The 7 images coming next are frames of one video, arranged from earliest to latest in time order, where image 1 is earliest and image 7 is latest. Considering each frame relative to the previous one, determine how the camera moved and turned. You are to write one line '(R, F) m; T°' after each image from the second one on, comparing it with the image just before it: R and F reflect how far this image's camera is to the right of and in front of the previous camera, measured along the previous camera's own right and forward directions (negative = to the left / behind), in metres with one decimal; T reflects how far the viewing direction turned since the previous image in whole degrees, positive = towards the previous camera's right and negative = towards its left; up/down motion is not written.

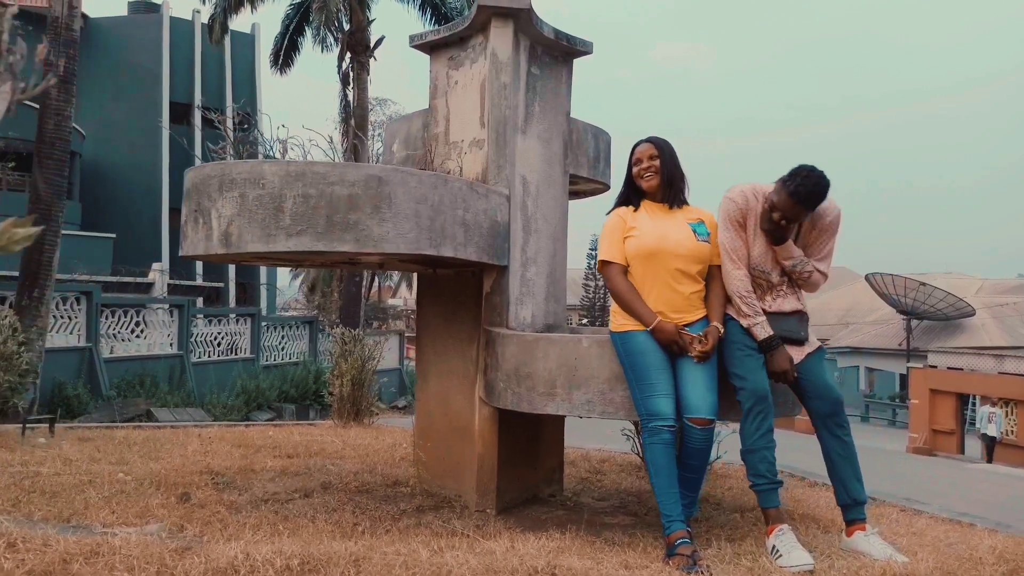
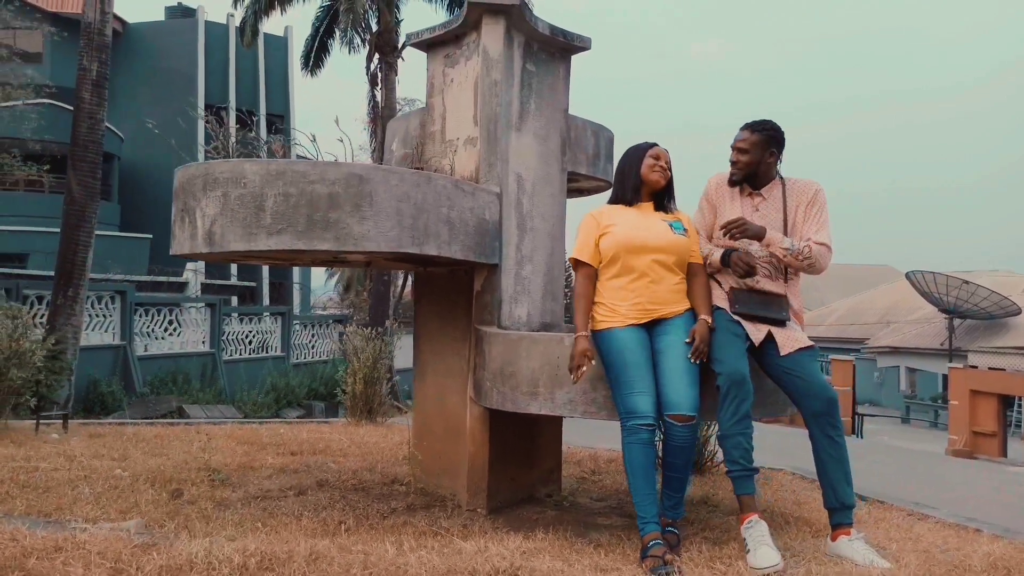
(+0.3, 0.0) m; -3°
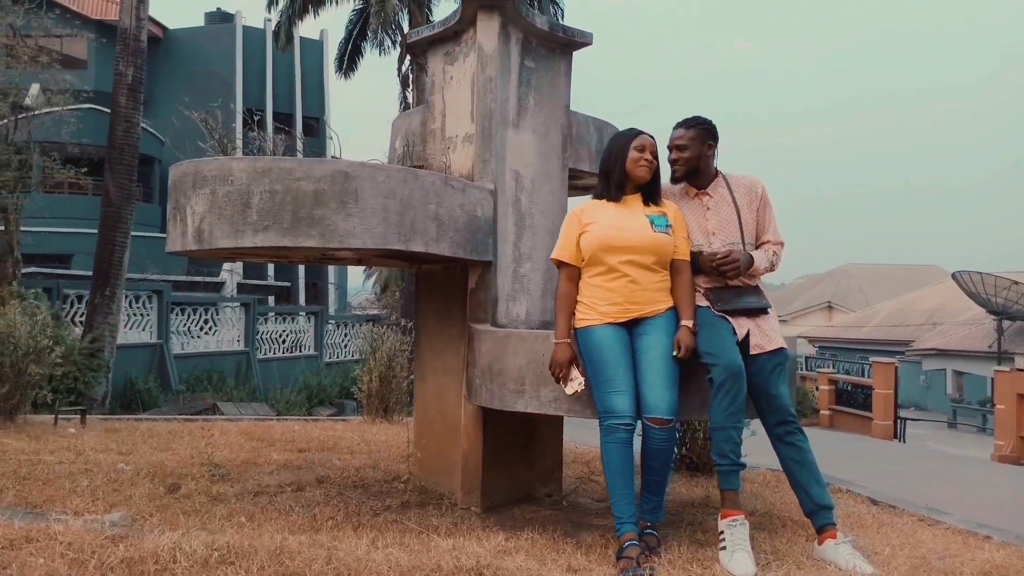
(+0.3, 0.0) m; -3°
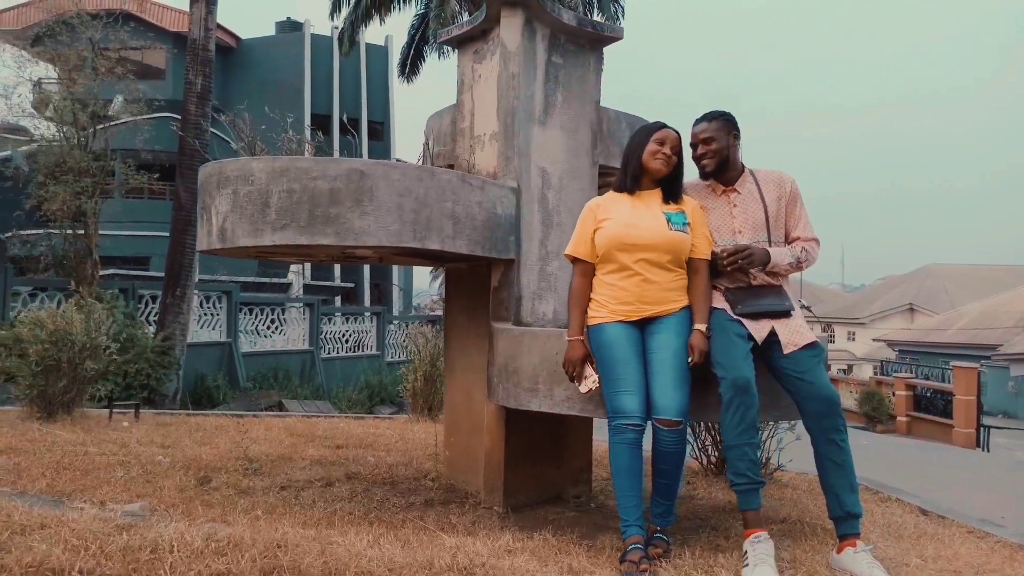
(+0.3, 0.0) m; -5°
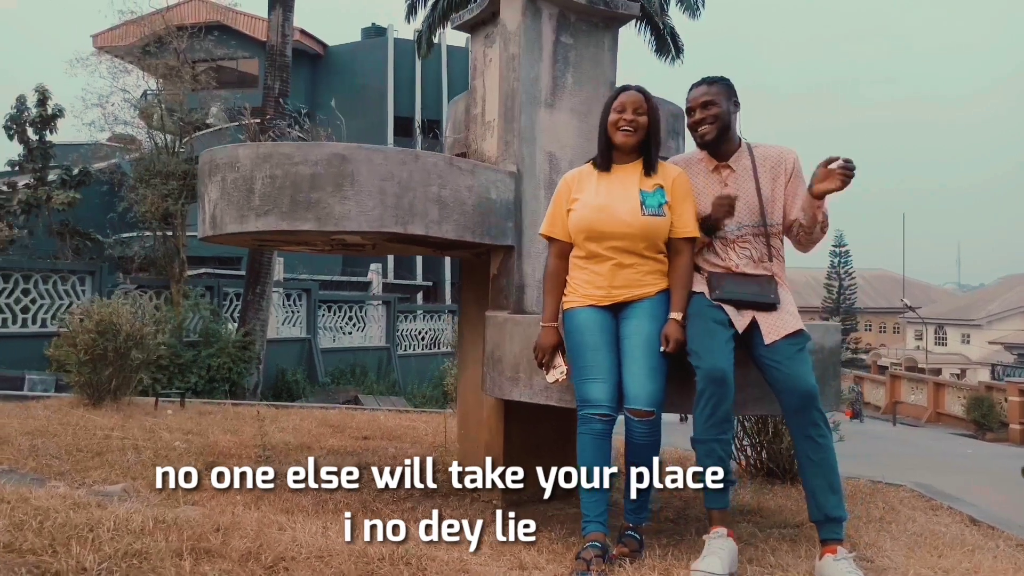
(+0.5, +0.2) m; -7°
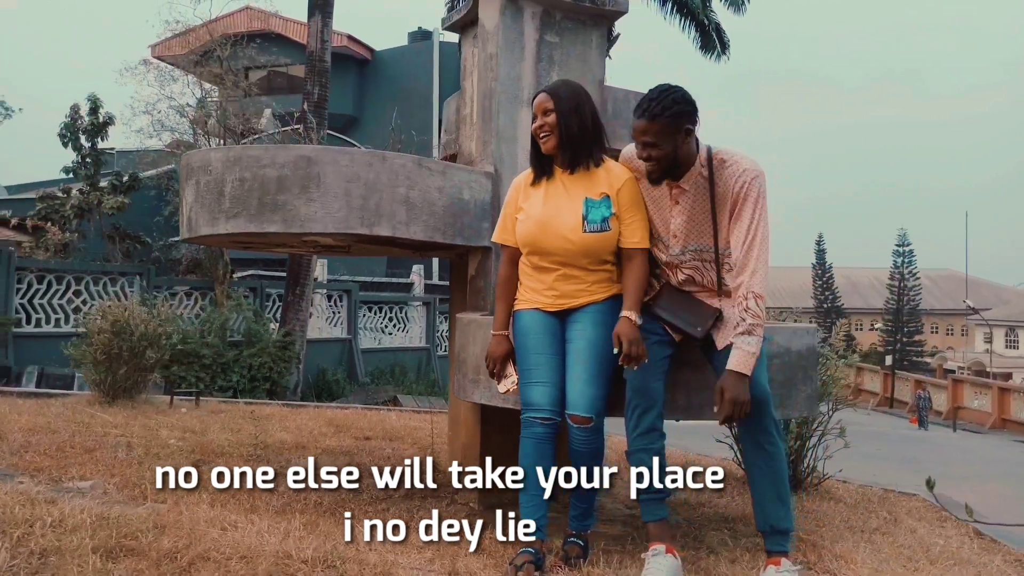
(+0.4, +0.1) m; -4°
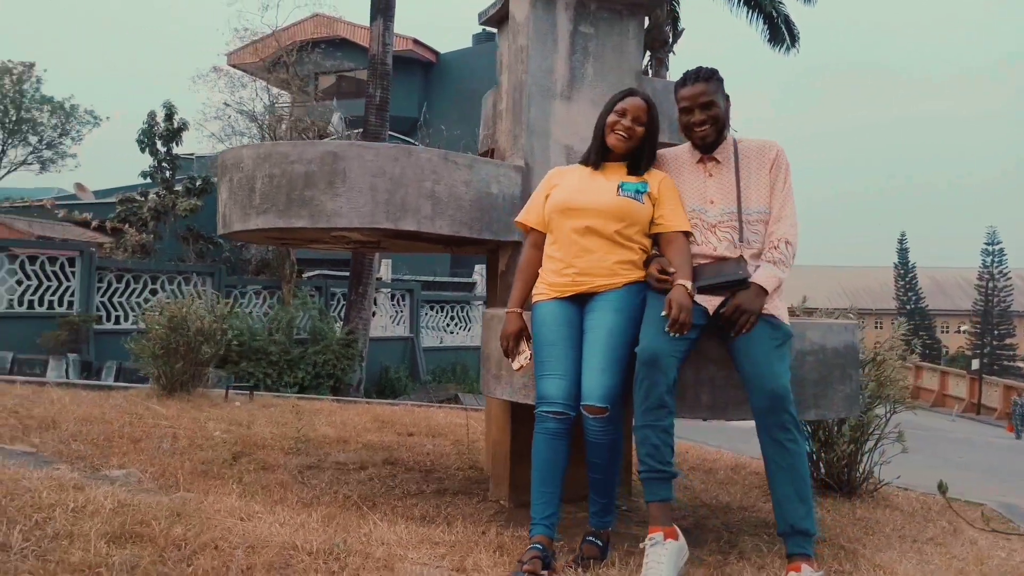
(+0.2, +0.1) m; -5°
